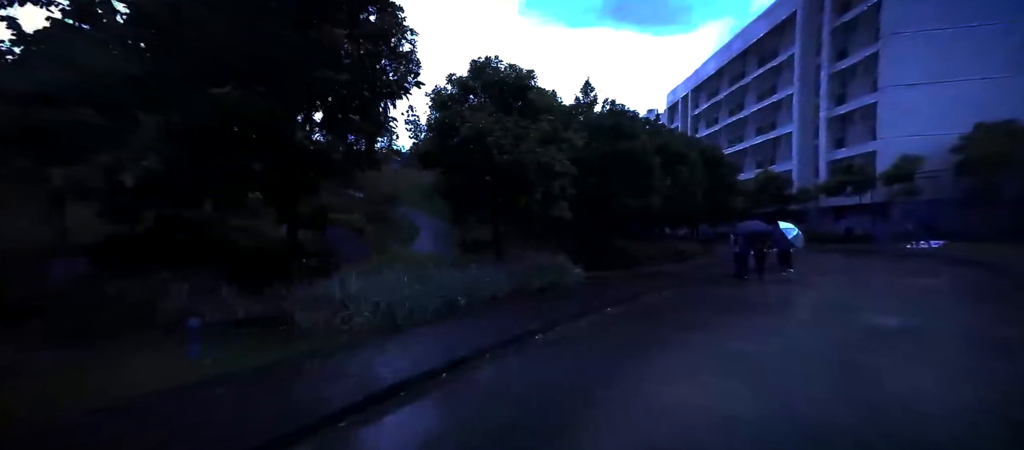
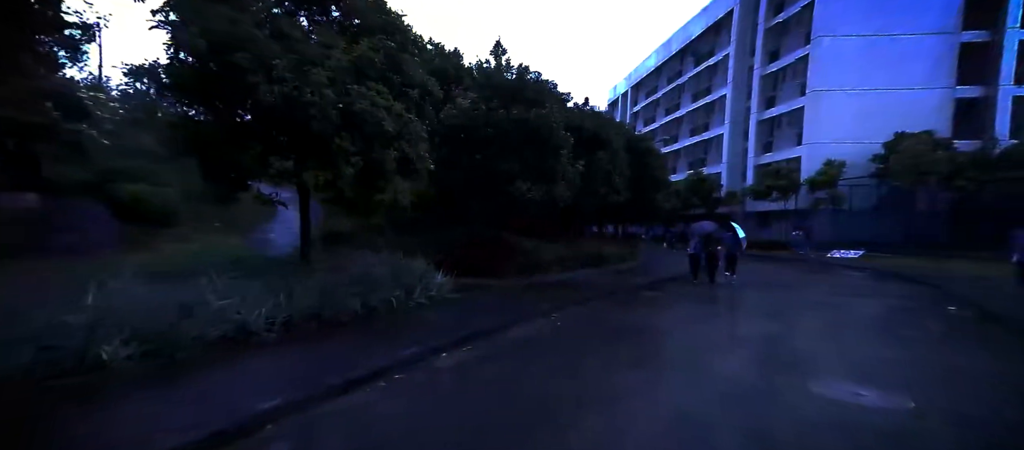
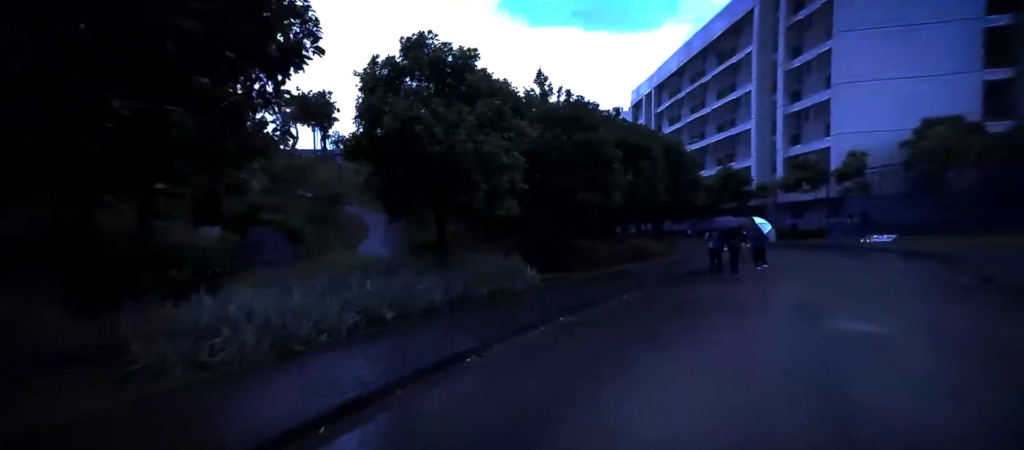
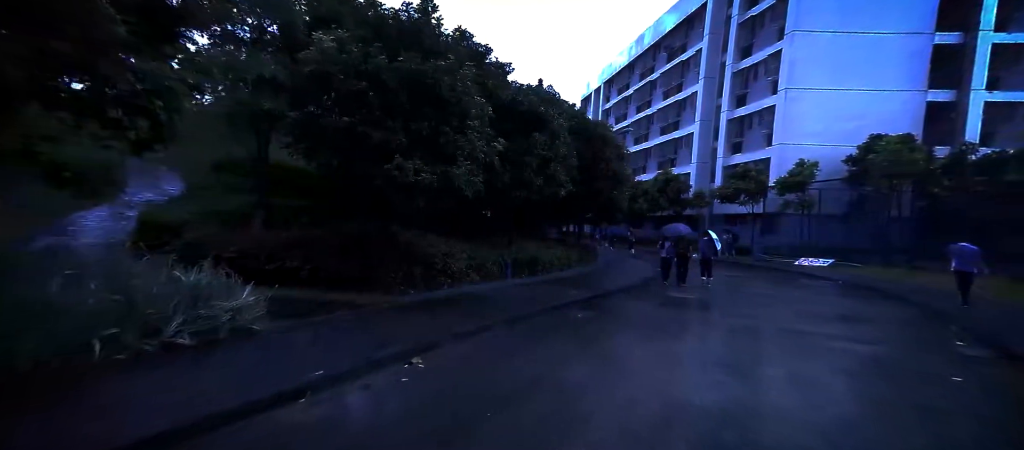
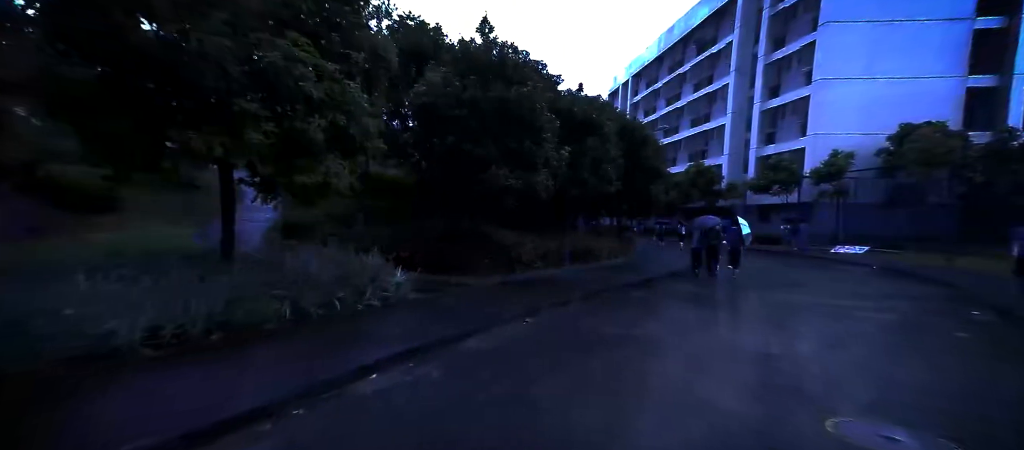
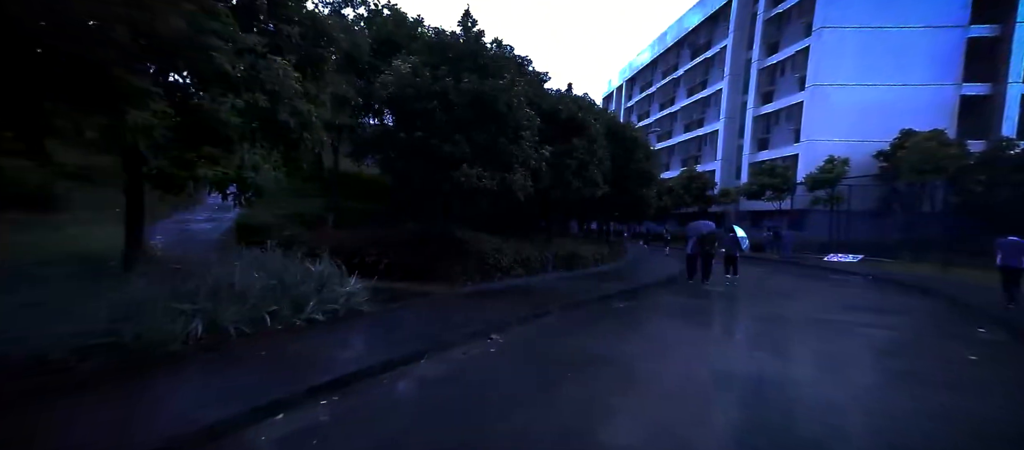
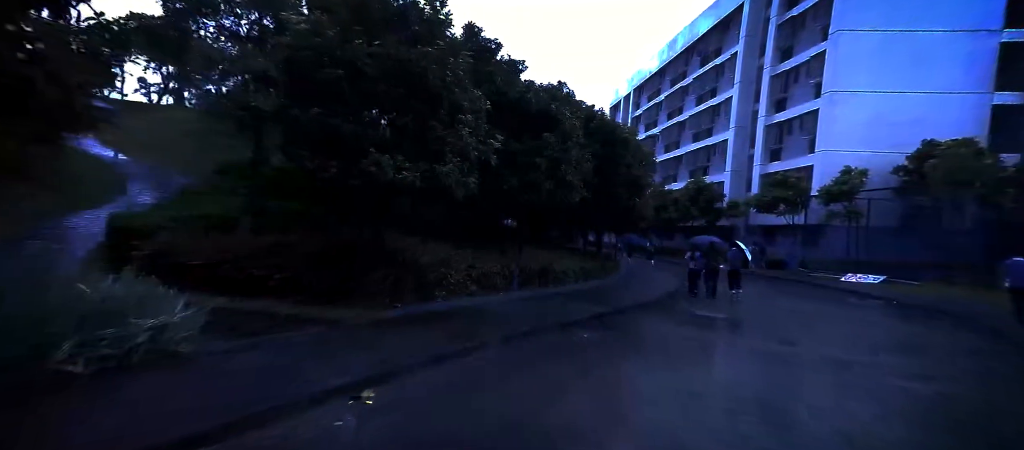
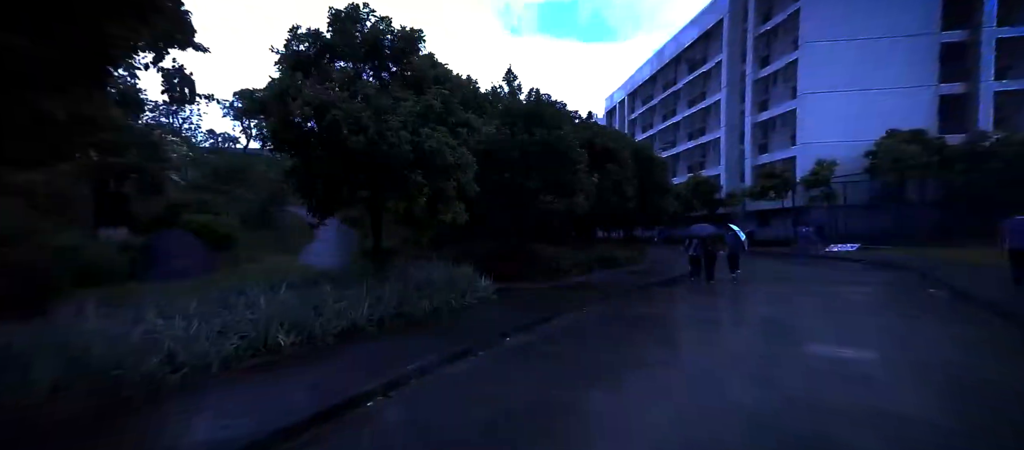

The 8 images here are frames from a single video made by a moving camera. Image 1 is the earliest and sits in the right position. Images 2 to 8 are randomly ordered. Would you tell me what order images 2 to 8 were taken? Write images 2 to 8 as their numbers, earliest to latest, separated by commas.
3, 8, 2, 5, 6, 4, 7
